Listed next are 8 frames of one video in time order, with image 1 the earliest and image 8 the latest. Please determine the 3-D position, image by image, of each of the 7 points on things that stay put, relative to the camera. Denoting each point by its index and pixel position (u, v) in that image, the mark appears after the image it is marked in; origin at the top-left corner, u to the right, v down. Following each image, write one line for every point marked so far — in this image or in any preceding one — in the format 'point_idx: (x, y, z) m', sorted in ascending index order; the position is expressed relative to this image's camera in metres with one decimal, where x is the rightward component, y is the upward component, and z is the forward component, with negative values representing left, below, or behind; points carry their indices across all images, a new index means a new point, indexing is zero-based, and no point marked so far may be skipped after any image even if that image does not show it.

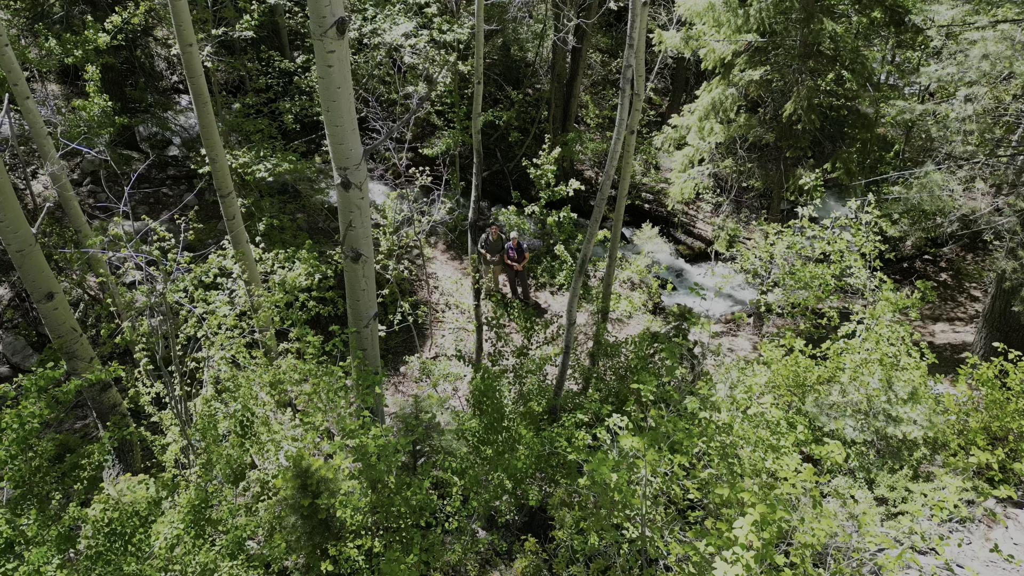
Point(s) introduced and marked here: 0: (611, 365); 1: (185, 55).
0: (+1.7, -1.4, +7.1) m
1: (-5.2, +3.7, +6.3) m
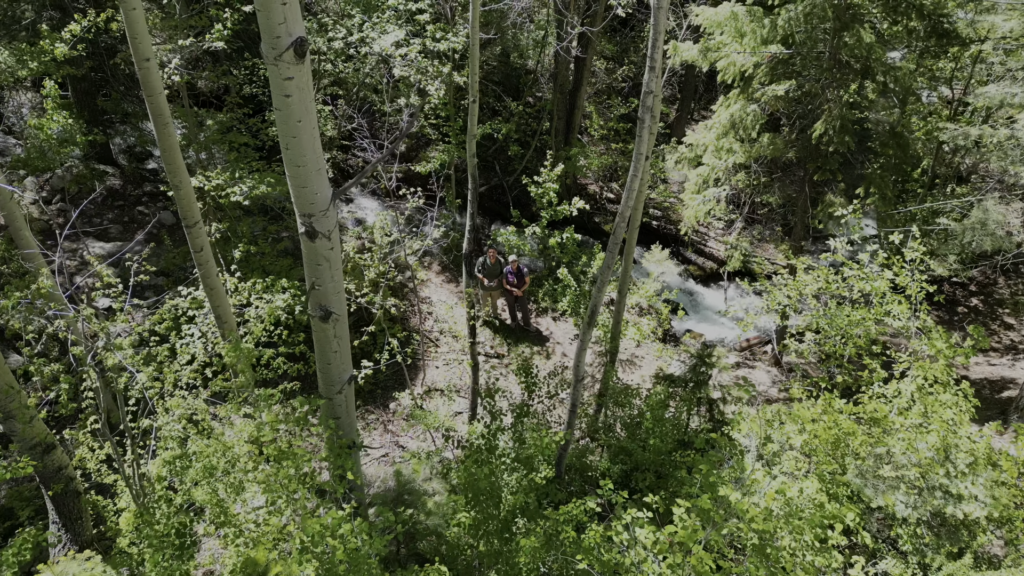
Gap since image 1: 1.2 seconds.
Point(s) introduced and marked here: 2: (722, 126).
0: (+1.7, -2.0, +6.3) m
1: (-5.2, +3.0, +5.6) m
2: (+4.0, +3.1, +7.7) m
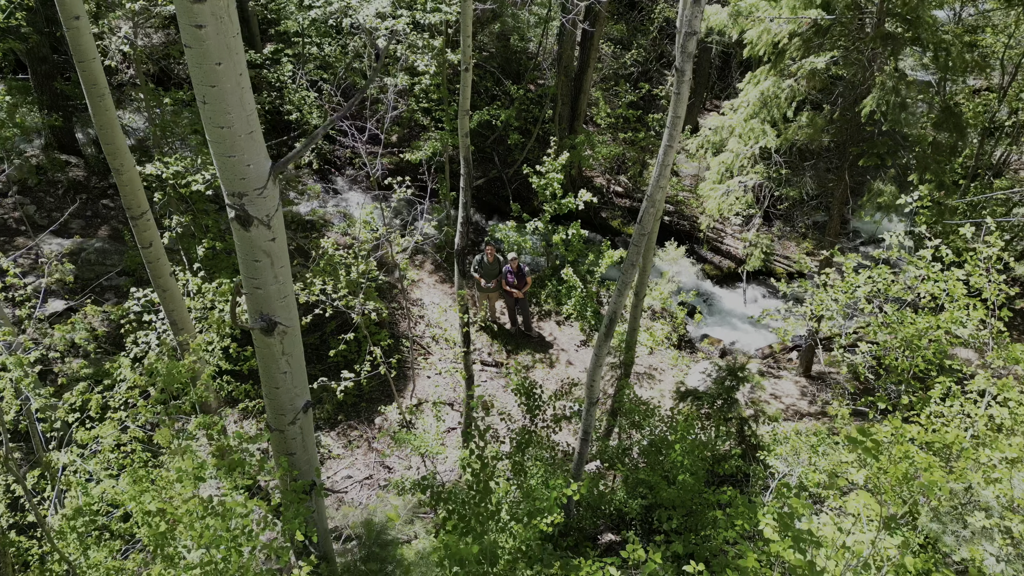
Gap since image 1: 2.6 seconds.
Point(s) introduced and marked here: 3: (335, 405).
0: (+1.7, -2.0, +5.4) m
1: (-5.2, +3.0, +4.7) m
2: (+4.0, +3.1, +6.8) m
3: (-3.5, -2.3, +7.9) m
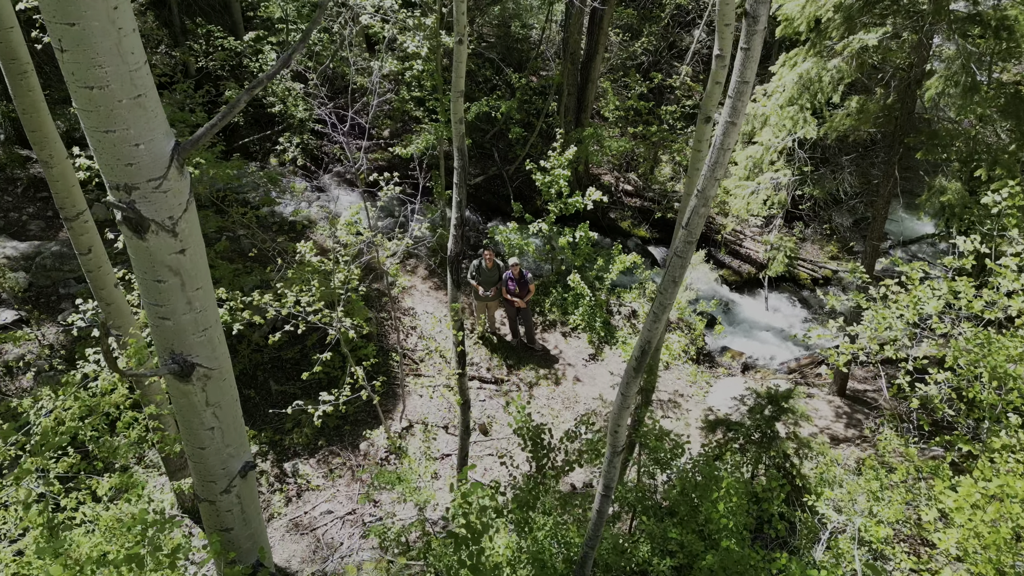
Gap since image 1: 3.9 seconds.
0: (+1.7, -2.2, +4.6) m
1: (-5.2, +2.9, +3.9) m
2: (+4.1, +2.9, +5.9) m
3: (-3.5, -2.5, +7.0) m
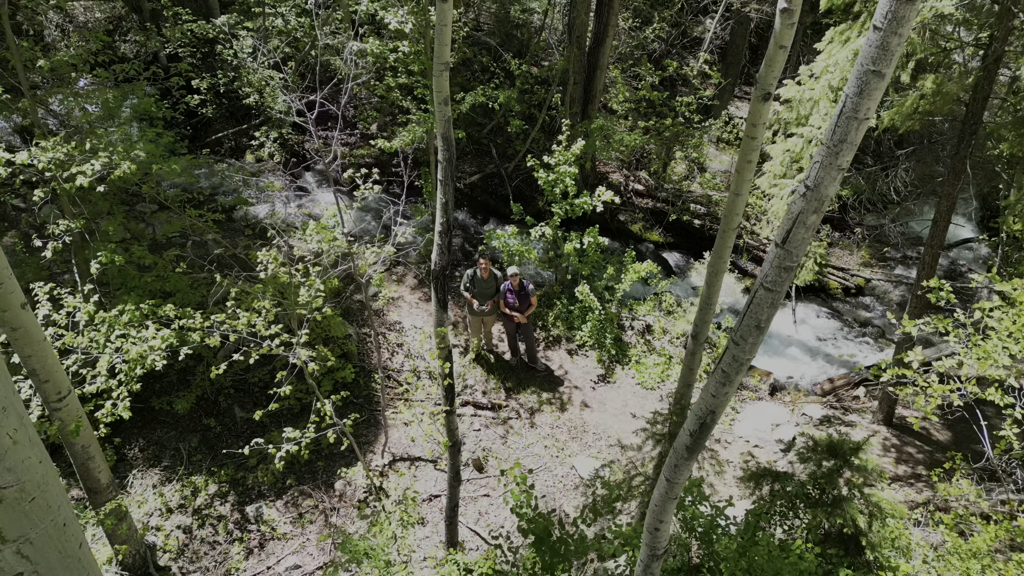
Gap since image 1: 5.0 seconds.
0: (+1.7, -2.4, +3.7) m
1: (-5.2, +2.6, +2.9) m
2: (+4.1, +2.7, +5.0) m
3: (-3.5, -2.7, +6.1) m
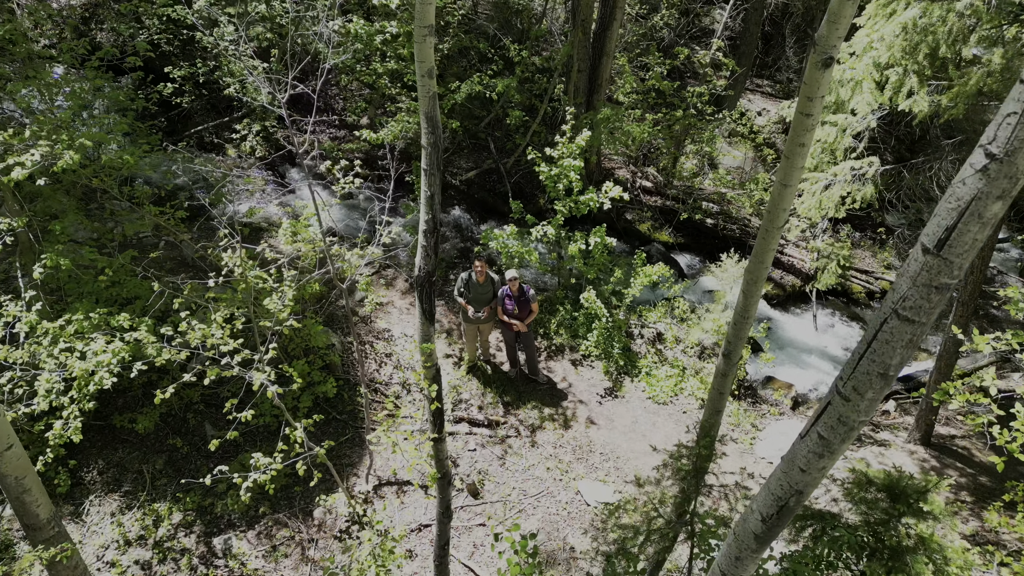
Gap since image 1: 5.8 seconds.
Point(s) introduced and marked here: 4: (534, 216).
0: (+1.7, -2.5, +3.1) m
1: (-5.2, +2.6, +2.3) m
2: (+4.0, +2.6, +4.4) m
3: (-3.5, -2.8, +5.5) m
4: (+0.5, +1.5, +8.4) m
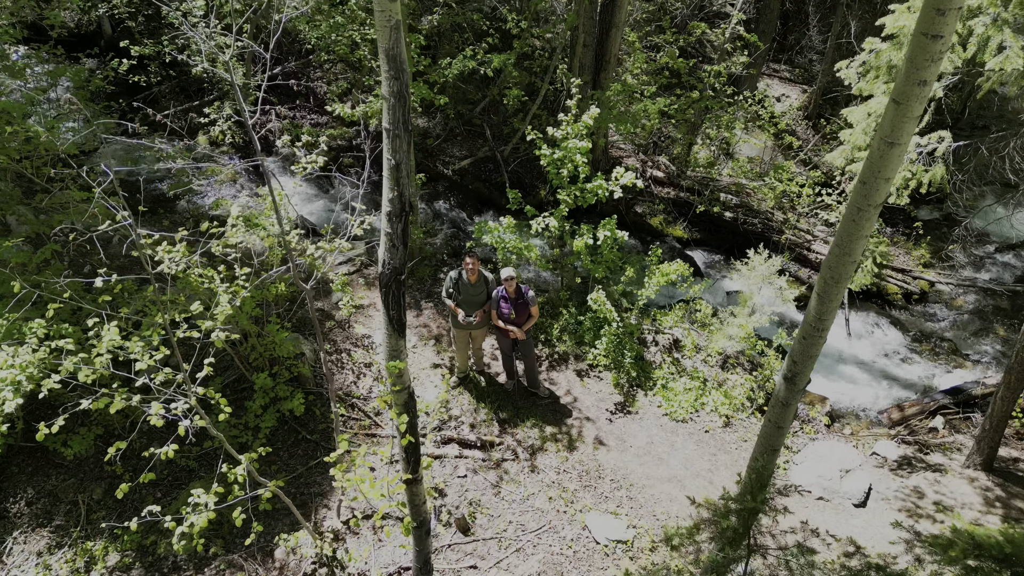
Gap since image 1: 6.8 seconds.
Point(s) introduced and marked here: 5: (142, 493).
0: (+1.7, -2.5, +2.3) m
1: (-5.3, +2.6, +1.5) m
2: (+4.0, +2.6, +3.6) m
3: (-3.5, -2.8, +4.7) m
4: (+0.4, +1.5, +7.6) m
5: (-4.5, -2.5, +4.8) m
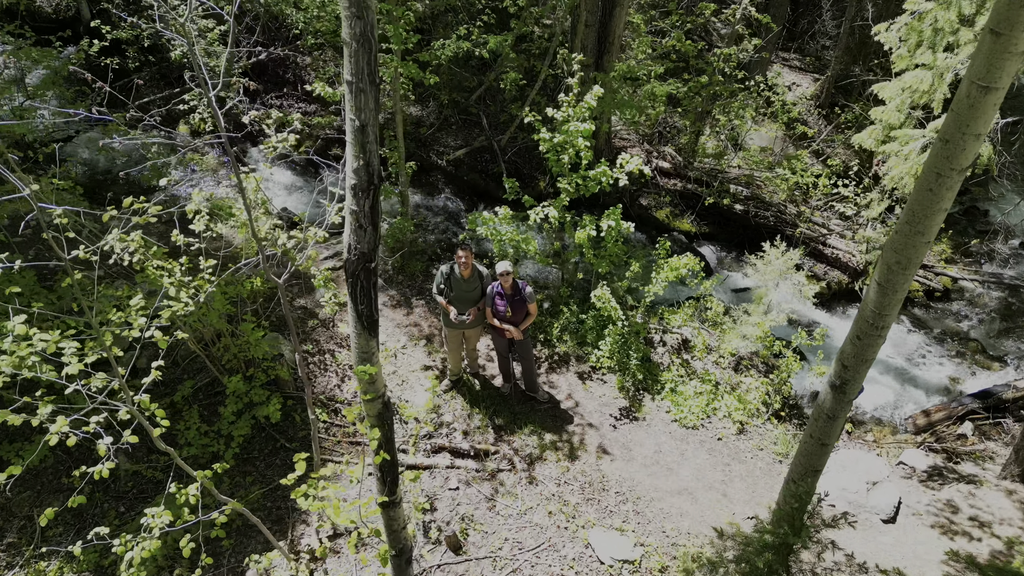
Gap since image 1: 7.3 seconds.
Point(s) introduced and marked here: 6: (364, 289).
0: (+1.6, -2.5, +1.8) m
1: (-5.3, +2.6, +1.1) m
2: (+4.0, +2.7, +3.2) m
3: (-3.6, -2.7, +4.3) m
4: (+0.4, +1.6, +7.1) m
5: (-4.5, -2.4, +4.4) m
6: (-0.9, 0.0, +2.4) m
